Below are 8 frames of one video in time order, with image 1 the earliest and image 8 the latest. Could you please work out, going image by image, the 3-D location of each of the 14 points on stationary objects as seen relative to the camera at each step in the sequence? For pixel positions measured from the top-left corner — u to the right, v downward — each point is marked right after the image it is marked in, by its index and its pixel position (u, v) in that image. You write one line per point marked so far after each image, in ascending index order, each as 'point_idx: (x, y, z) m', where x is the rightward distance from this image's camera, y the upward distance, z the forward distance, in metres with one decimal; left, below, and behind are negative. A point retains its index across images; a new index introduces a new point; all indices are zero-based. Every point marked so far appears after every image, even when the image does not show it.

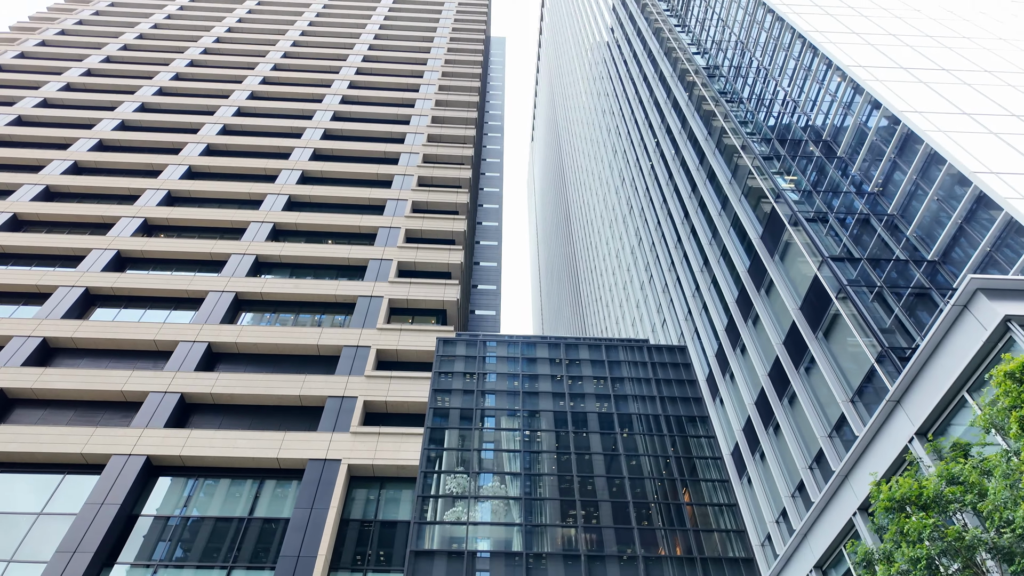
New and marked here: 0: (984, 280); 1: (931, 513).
0: (+9.9, +0.2, +12.3) m
1: (+7.1, -3.8, +9.9) m
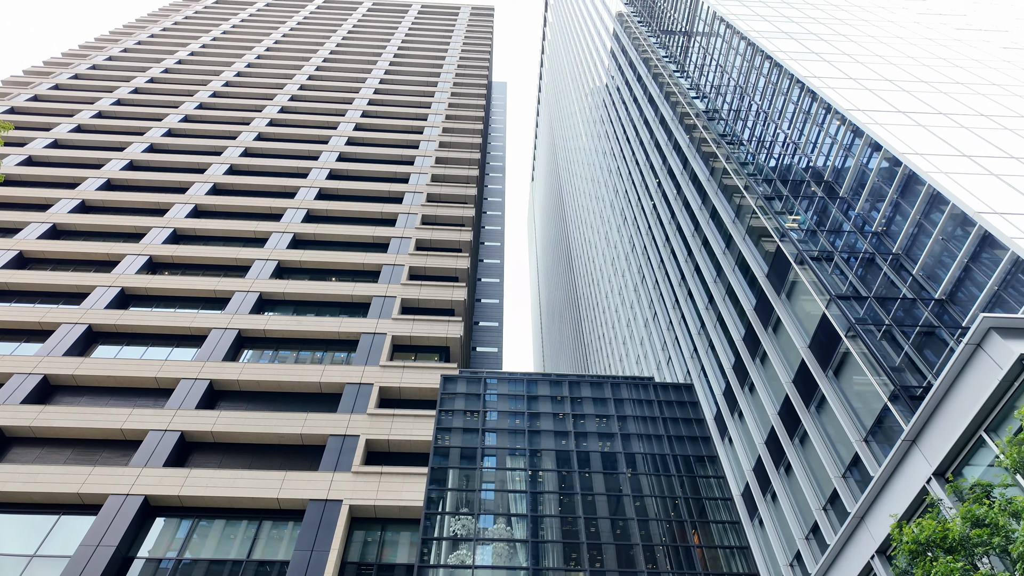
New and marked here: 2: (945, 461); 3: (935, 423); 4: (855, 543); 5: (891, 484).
0: (+10.2, -0.6, +12.4) m
1: (+7.4, -4.4, +9.7) m
2: (+9.9, -4.0, +13.4) m
3: (+10.0, -3.2, +13.9) m
4: (+9.6, -7.2, +16.5) m
5: (+9.8, -5.0, +15.1) m
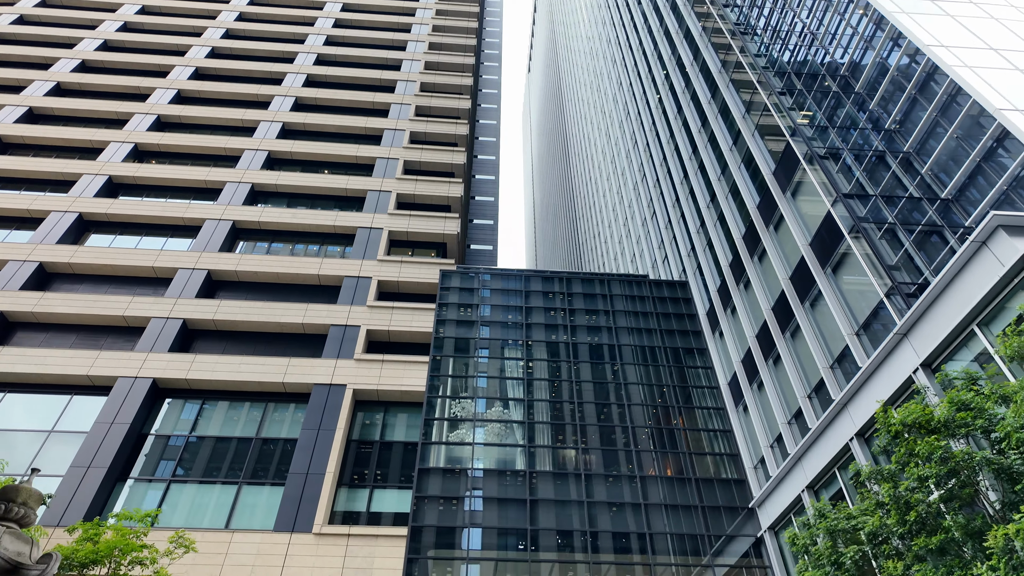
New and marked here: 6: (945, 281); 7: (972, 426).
0: (+10.5, +1.6, +12.4) m
1: (+7.6, -2.6, +10.4) m
2: (+10.1, -1.6, +14.0) m
3: (+10.2, -0.7, +14.4) m
4: (+9.7, -4.2, +17.6) m
5: (+10.0, -2.3, +15.9) m
6: (+10.3, +0.2, +13.9) m
7: (+7.9, -2.3, +10.0) m
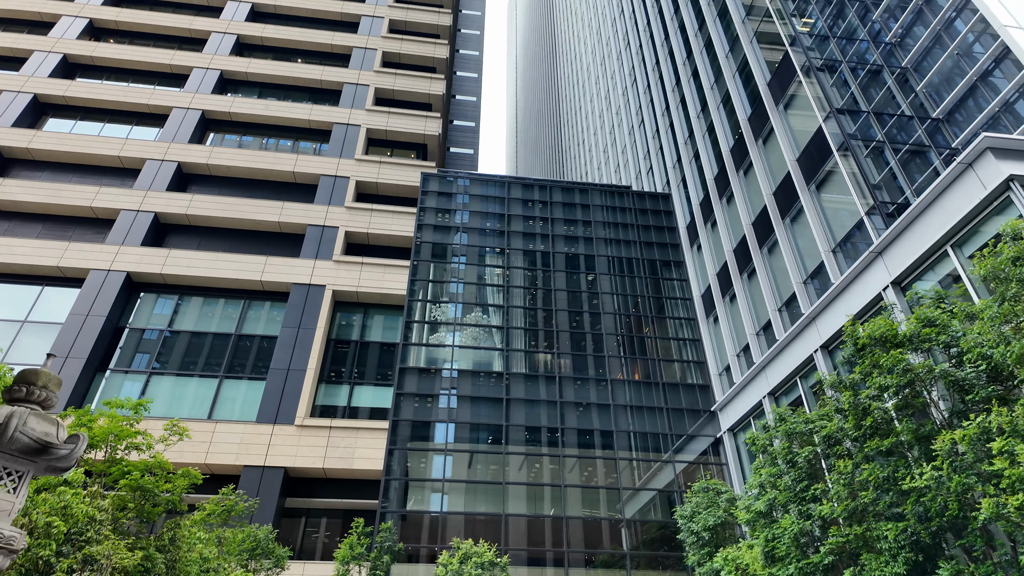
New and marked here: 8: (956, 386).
0: (+10.3, +3.2, +12.5) m
1: (+7.4, -1.2, +11.0) m
2: (+9.7, +0.4, +14.5) m
3: (+9.9, +1.3, +14.7) m
4: (+9.1, -1.6, +18.4) m
5: (+9.5, 0.0, +16.4) m
6: (+10.0, +2.1, +14.1) m
7: (+7.6, -1.0, +10.5) m
8: (+7.6, -1.7, +10.0) m
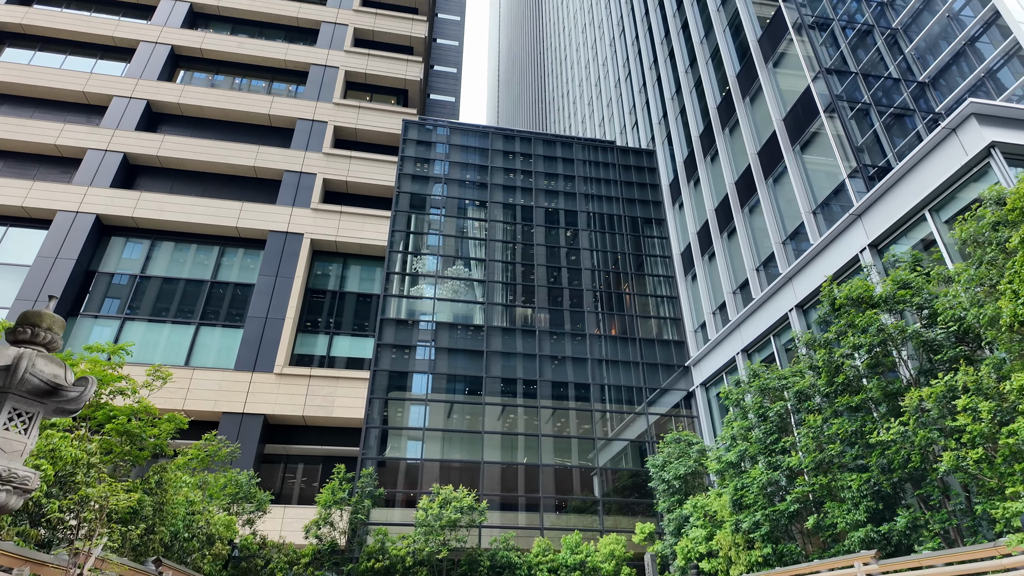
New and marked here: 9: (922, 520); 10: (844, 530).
0: (+10.1, +4.0, +12.6) m
1: (+7.1, -0.4, +11.4) m
2: (+9.3, +1.3, +14.8) m
3: (+9.5, +2.2, +15.0) m
4: (+8.6, -0.3, +18.8) m
5: (+9.1, +1.1, +16.7) m
6: (+9.7, +3.0, +14.3) m
7: (+7.4, -0.3, +10.9) m
8: (+7.4, -1.0, +10.4) m
9: (+7.0, -3.9, +10.0) m
10: (+6.4, -4.6, +11.2) m
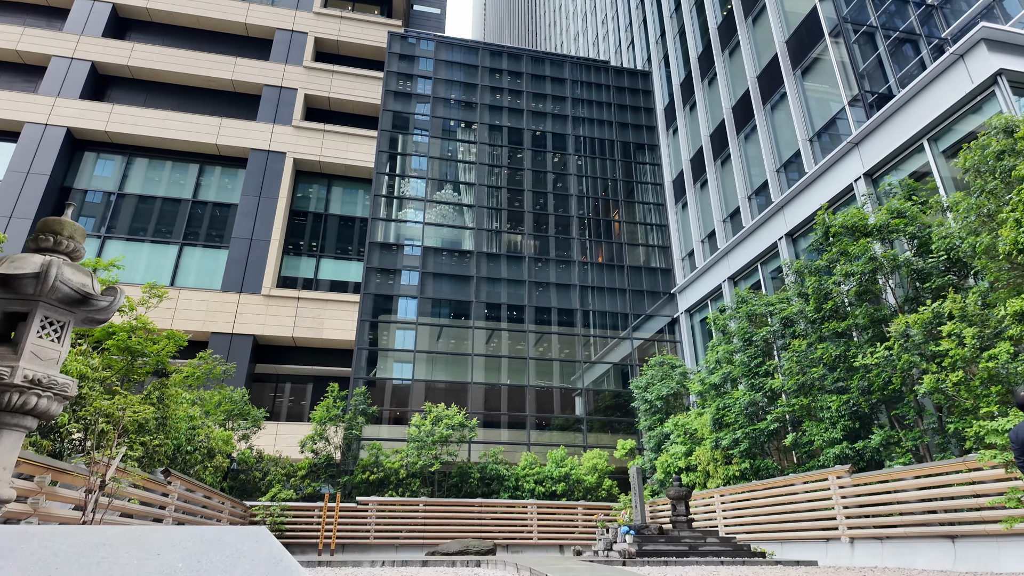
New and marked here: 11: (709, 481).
0: (+10.1, +5.4, +12.3) m
1: (+7.0, +1.0, +11.5) m
2: (+9.2, +3.1, +14.7) m
3: (+9.4, +4.0, +14.8) m
4: (+8.3, +2.0, +18.9) m
5: (+8.9, +3.1, +16.7) m
6: (+9.6, +4.7, +14.0) m
7: (+7.3, +1.1, +11.0) m
8: (+7.3, +0.2, +10.6) m
9: (+6.9, -2.7, +10.5) m
10: (+6.2, -3.2, +11.9) m
11: (+5.2, -5.1, +15.4) m
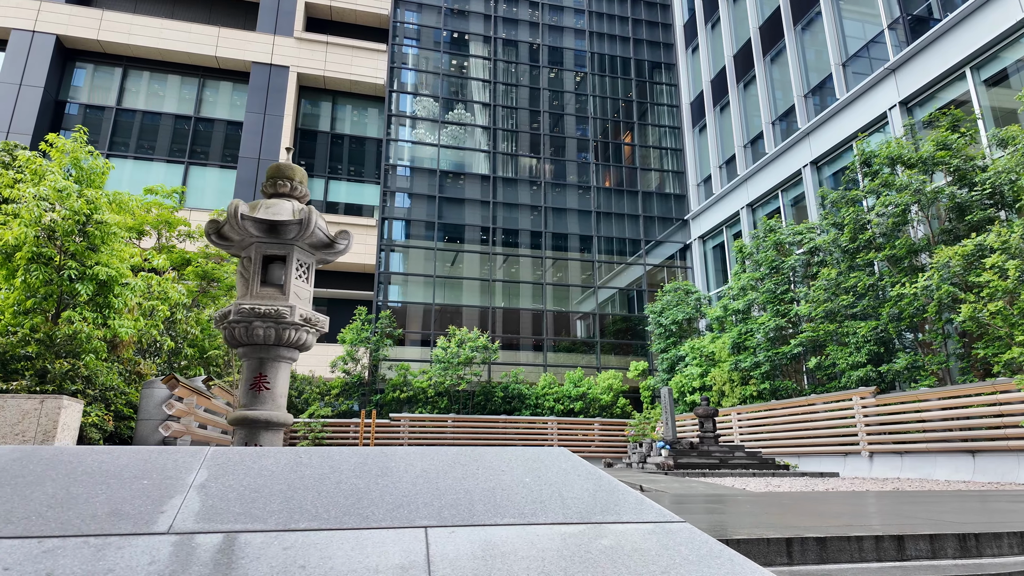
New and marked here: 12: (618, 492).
0: (+11.0, +6.8, +11.9) m
1: (+7.9, +2.3, +11.6) m
2: (+10.1, +4.9, +14.6) m
3: (+10.3, +5.8, +14.6) m
4: (+9.0, +4.3, +18.9) m
5: (+9.7, +5.2, +16.6) m
6: (+10.5, +6.4, +13.7) m
7: (+8.3, +2.4, +11.2) m
8: (+8.2, +1.5, +10.9) m
9: (+7.8, -1.4, +11.2) m
10: (+7.1, -1.7, +12.6) m
11: (+5.9, -3.1, +16.3) m
12: (+0.4, -0.8, +2.1) m
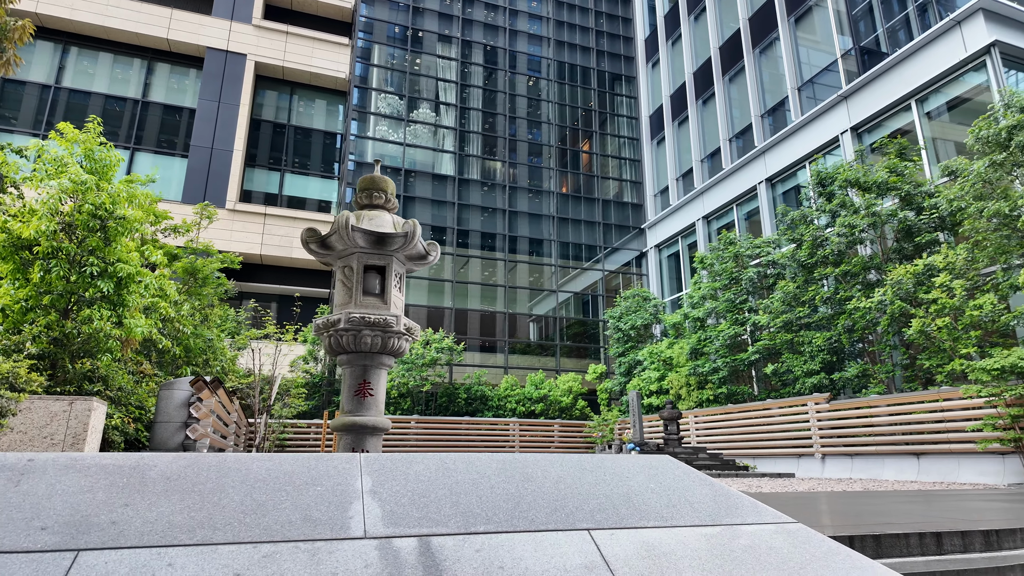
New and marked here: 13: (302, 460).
0: (+10.7, +6.5, +13.1) m
1: (+7.6, +2.0, +12.5) m
2: (+9.5, +4.5, +15.7) m
3: (+9.7, +5.4, +15.7) m
4: (+8.0, +4.0, +19.9) m
5: (+8.9, +4.8, +17.6) m
6: (+10.0, +6.0, +14.9) m
7: (+7.9, +2.1, +12.1) m
8: (+7.9, +1.2, +11.8) m
9: (+7.4, -1.7, +12.1) m
10: (+6.5, -2.0, +13.4) m
11: (+5.0, -3.4, +16.9) m
12: (+0.9, -0.8, +2.4) m
13: (-0.8, -0.6, +2.1) m
